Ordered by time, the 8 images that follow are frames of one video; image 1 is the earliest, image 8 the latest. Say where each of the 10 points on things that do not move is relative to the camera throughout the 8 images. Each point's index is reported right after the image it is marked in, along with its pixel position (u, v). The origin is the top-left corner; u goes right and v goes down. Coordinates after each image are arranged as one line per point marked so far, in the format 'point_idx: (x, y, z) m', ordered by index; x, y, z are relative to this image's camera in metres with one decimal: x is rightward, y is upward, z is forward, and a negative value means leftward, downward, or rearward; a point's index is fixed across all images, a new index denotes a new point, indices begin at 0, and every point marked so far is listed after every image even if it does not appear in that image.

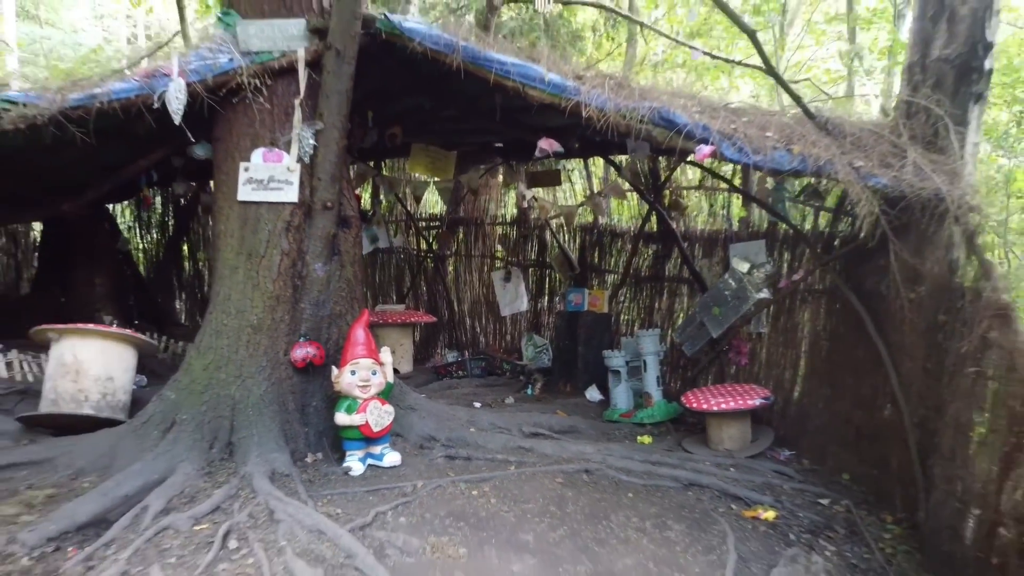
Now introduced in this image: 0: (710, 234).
0: (+1.4, +0.4, +4.4) m
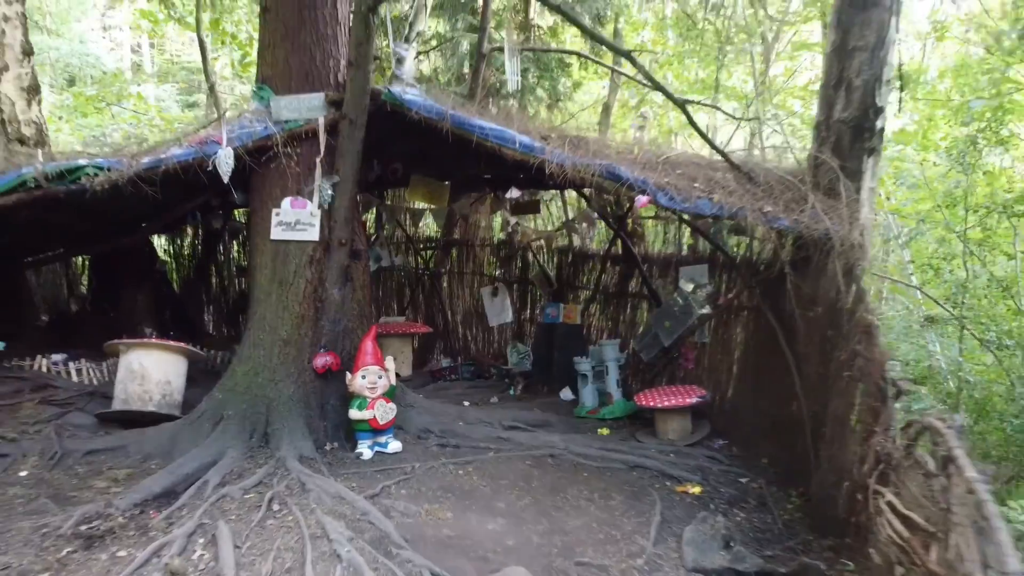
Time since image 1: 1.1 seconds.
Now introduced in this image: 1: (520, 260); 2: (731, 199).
0: (+1.2, +0.3, +5.1) m
1: (+0.1, +0.2, +6.0) m
2: (+1.3, +0.5, +3.8) m
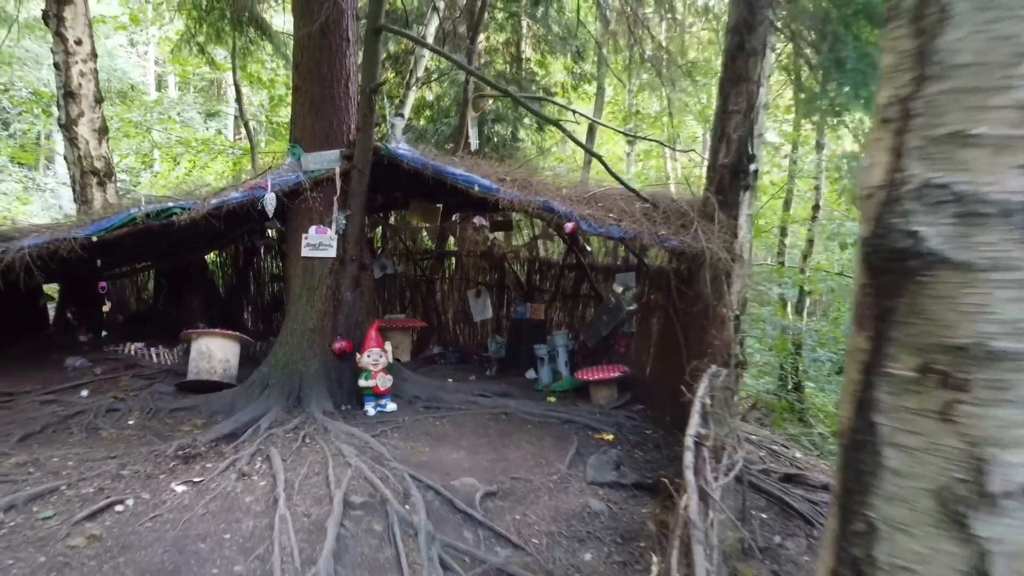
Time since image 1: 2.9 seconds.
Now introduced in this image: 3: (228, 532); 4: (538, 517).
0: (+1.0, +0.2, +6.5) m
1: (-0.2, +0.2, +7.4) m
2: (+1.0, +0.5, +5.2) m
3: (-1.6, -1.3, +3.5) m
4: (+0.2, -1.4, +4.0) m
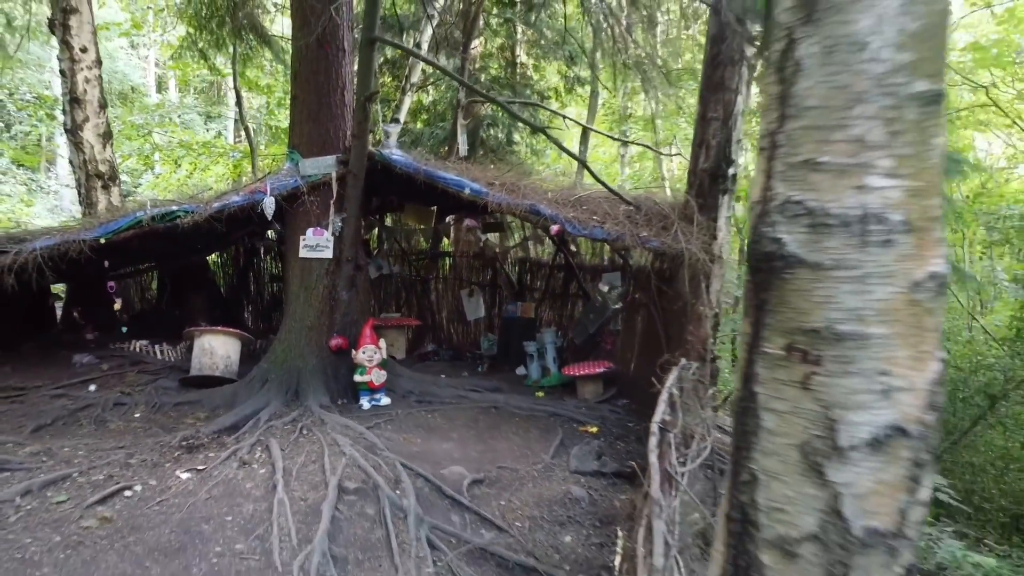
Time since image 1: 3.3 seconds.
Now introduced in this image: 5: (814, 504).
0: (+0.9, +0.2, +6.8) m
1: (-0.3, +0.2, +7.7) m
2: (+0.9, +0.5, +5.4) m
3: (-1.7, -1.3, +3.8) m
4: (+0.1, -1.4, +4.3) m
5: (+0.6, -0.4, +1.2) m
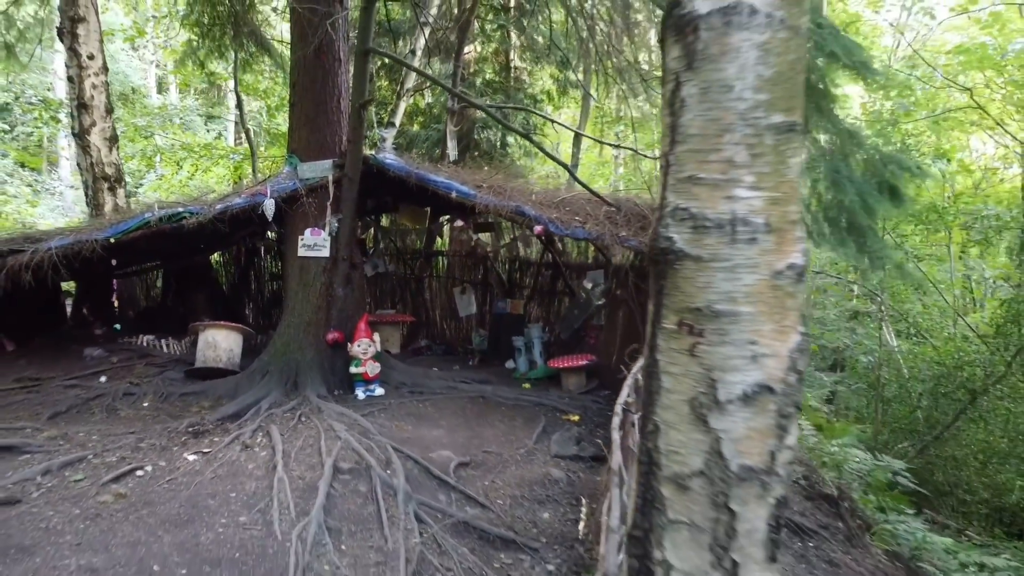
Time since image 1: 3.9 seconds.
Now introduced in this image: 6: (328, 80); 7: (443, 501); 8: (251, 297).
0: (+0.8, +0.3, +7.1) m
1: (-0.4, +0.2, +8.0) m
2: (+0.8, +0.6, +5.7) m
3: (-1.8, -1.3, +4.1) m
4: (-0.1, -1.4, +4.6) m
5: (+0.5, -0.4, +1.5) m
6: (-1.7, +2.0, +6.0) m
7: (-0.5, -1.4, +4.3) m
8: (-3.4, -0.1, +8.2) m
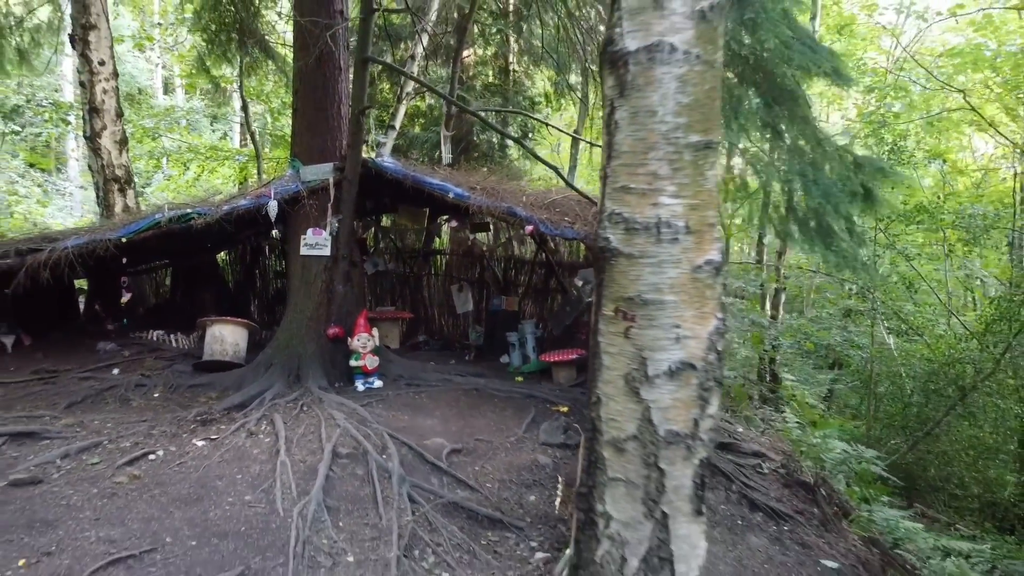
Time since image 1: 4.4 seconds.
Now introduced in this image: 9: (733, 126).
0: (+0.7, +0.3, +7.4) m
1: (-0.4, +0.3, +8.3) m
2: (+0.7, +0.6, +6.0) m
3: (-1.9, -1.3, +4.4) m
4: (-0.1, -1.4, +4.9) m
5: (+0.3, -0.4, +1.8) m
6: (-1.8, +2.0, +6.3) m
7: (-0.5, -1.4, +4.5) m
8: (-3.4, -0.1, +8.5) m
9: (+1.6, +1.2, +4.6) m
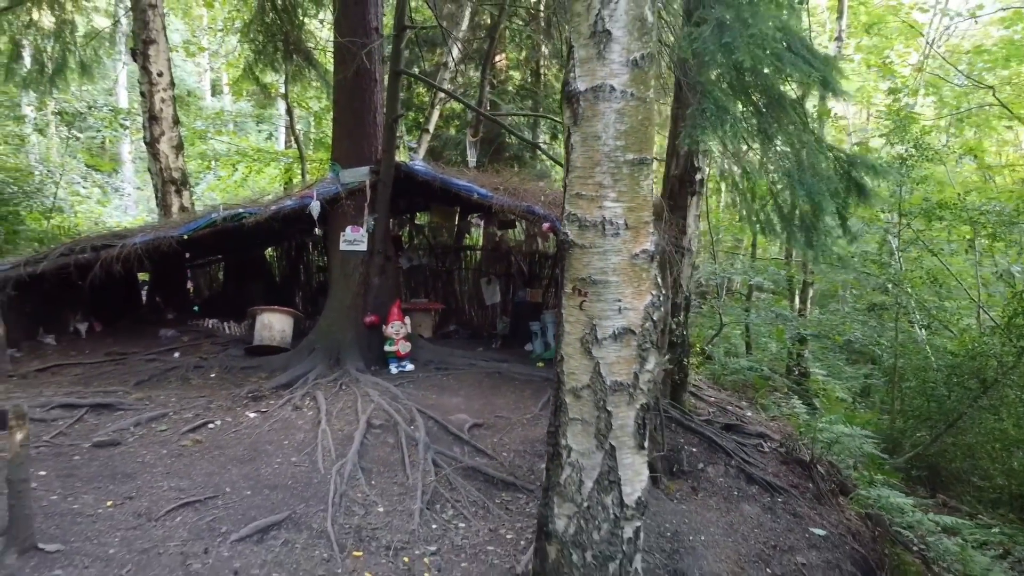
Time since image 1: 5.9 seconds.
0: (+1.0, +0.4, +7.9) m
1: (-0.1, +0.4, +8.8) m
2: (+0.9, +0.7, +6.5) m
3: (-1.8, -1.2, +5.0) m
4: (0.0, -1.3, +5.4) m
5: (+0.3, -0.3, +2.4) m
6: (-1.6, +2.1, +6.9) m
7: (-0.4, -1.3, +5.1) m
8: (-3.1, 0.0, +9.3) m
9: (+1.7, +1.2, +5.0) m
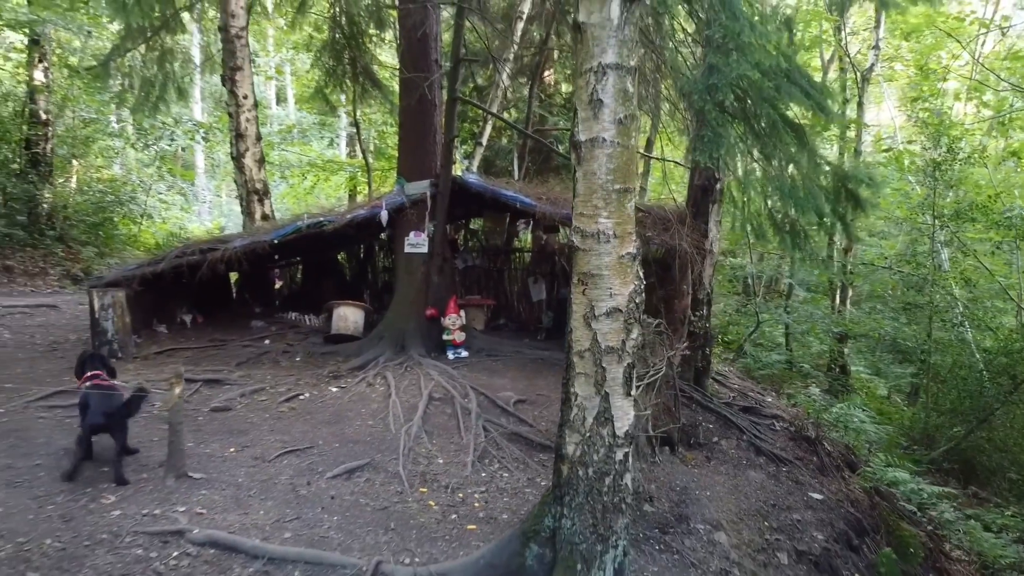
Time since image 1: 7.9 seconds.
0: (+1.5, +0.4, +8.7) m
1: (+0.6, +0.4, +9.8) m
2: (+1.4, +0.7, +7.4) m
3: (-1.4, -1.2, +6.2) m
4: (+0.4, -1.3, +6.4) m
5: (+0.4, -0.3, +3.3) m
6: (-1.1, +2.1, +8.0) m
7: (-0.1, -1.3, +6.1) m
8: (-2.4, +0.1, +10.5) m
9: (+2.1, +1.3, +5.9) m
